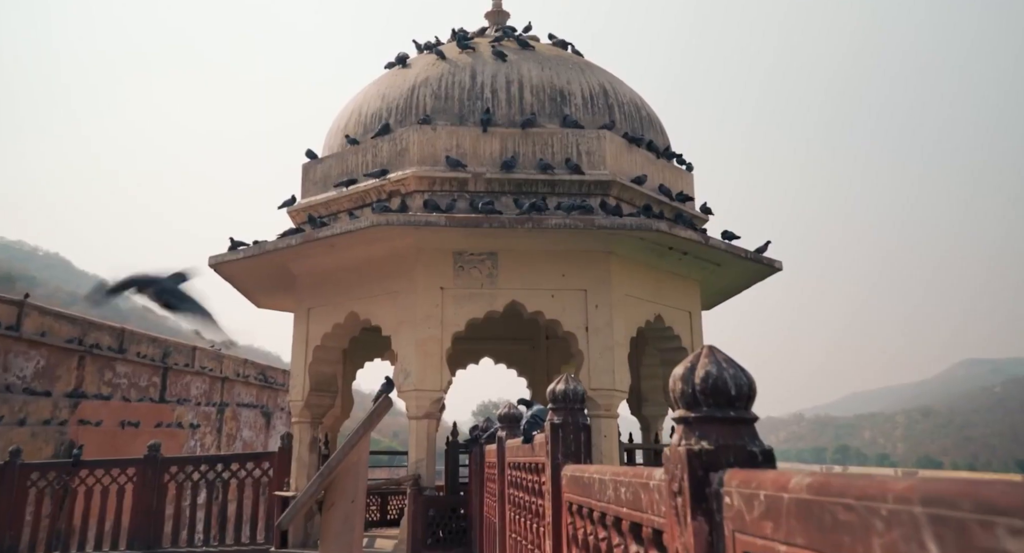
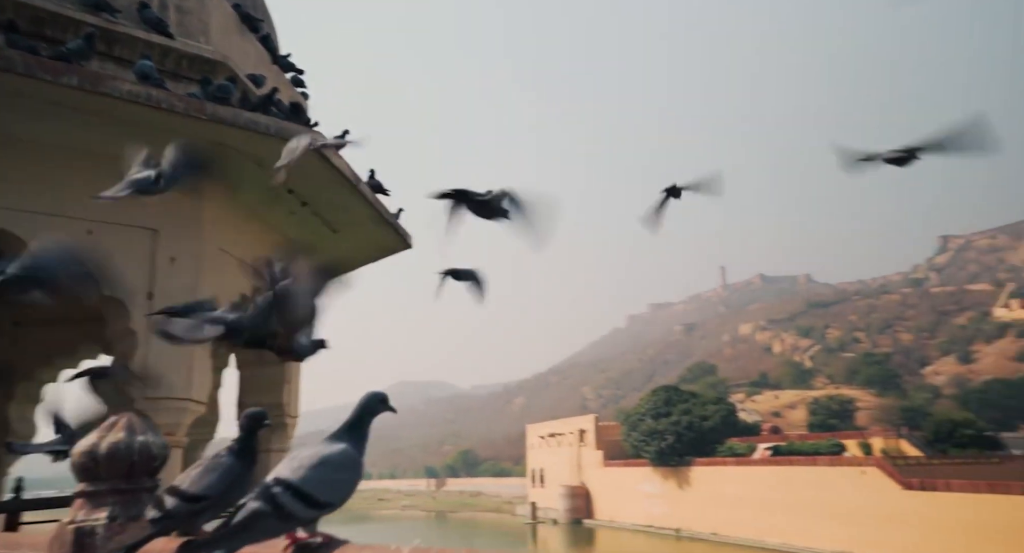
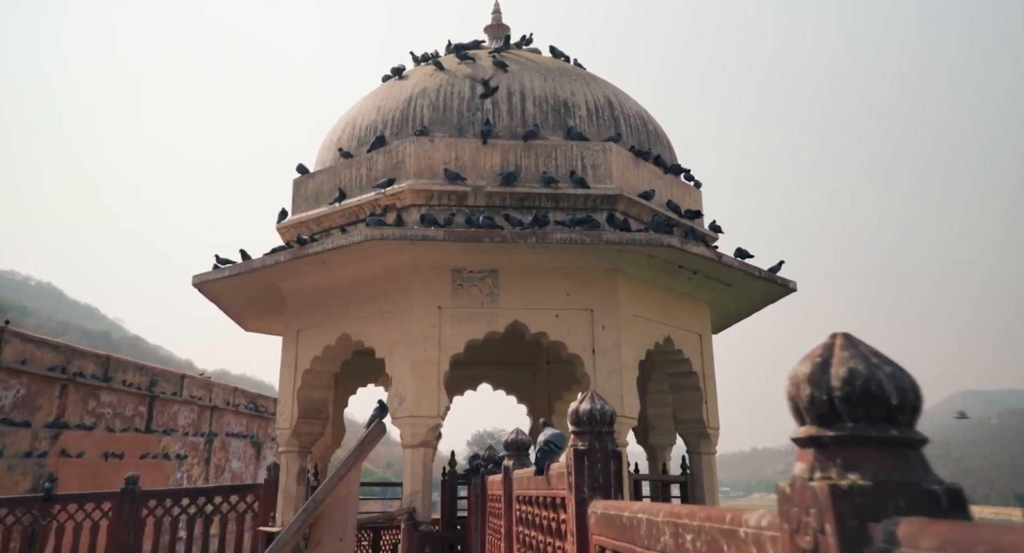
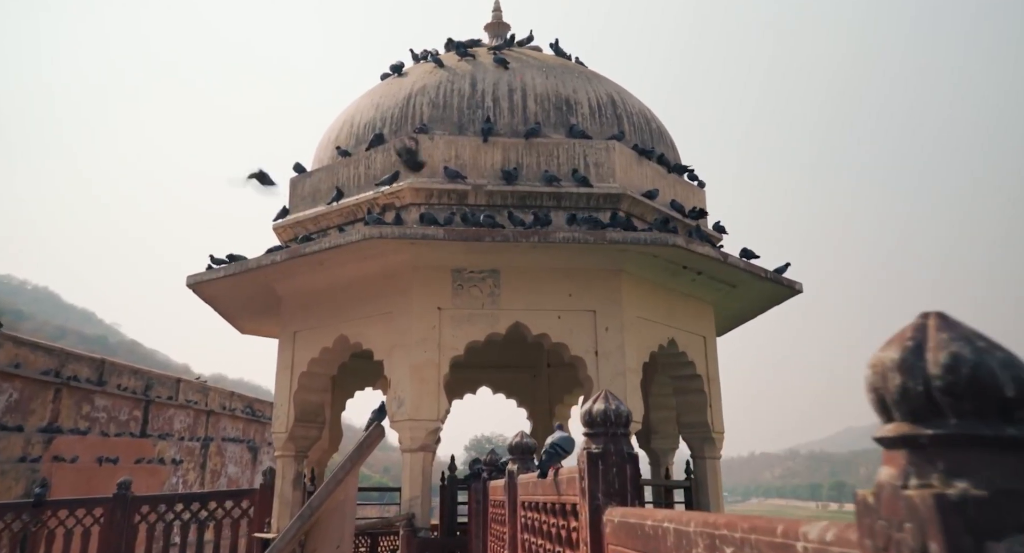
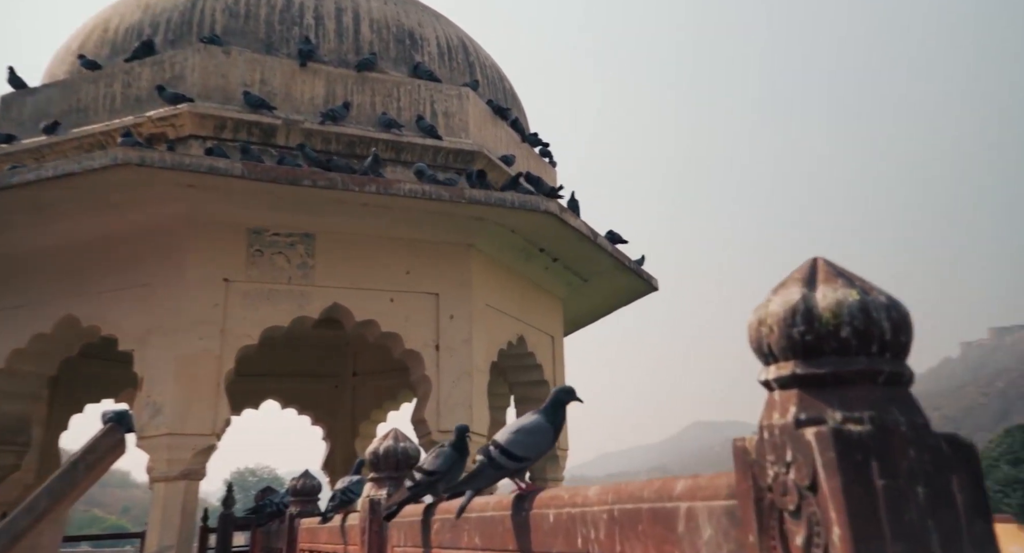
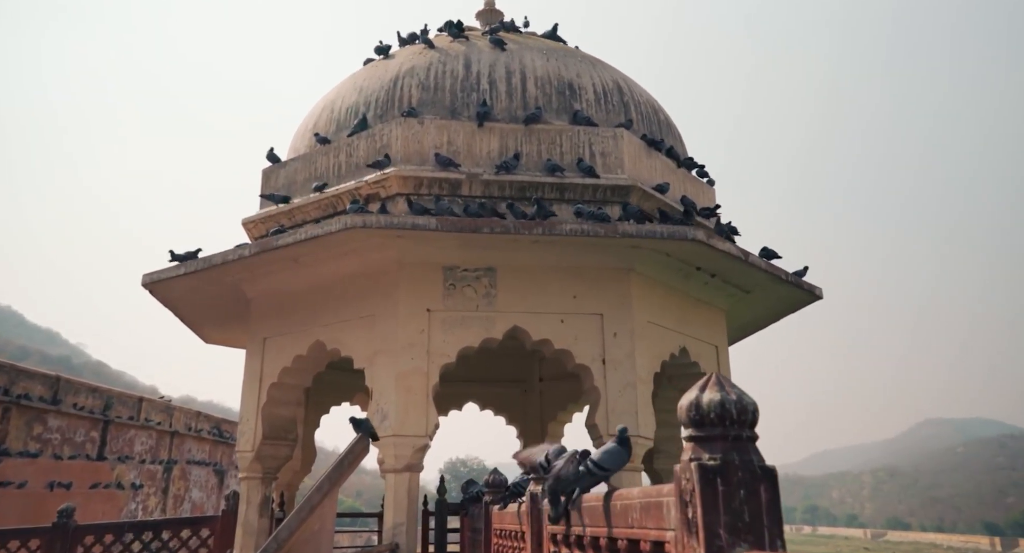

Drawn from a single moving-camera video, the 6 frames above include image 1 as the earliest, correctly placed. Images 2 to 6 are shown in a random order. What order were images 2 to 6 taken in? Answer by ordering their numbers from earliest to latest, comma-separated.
3, 4, 6, 5, 2
